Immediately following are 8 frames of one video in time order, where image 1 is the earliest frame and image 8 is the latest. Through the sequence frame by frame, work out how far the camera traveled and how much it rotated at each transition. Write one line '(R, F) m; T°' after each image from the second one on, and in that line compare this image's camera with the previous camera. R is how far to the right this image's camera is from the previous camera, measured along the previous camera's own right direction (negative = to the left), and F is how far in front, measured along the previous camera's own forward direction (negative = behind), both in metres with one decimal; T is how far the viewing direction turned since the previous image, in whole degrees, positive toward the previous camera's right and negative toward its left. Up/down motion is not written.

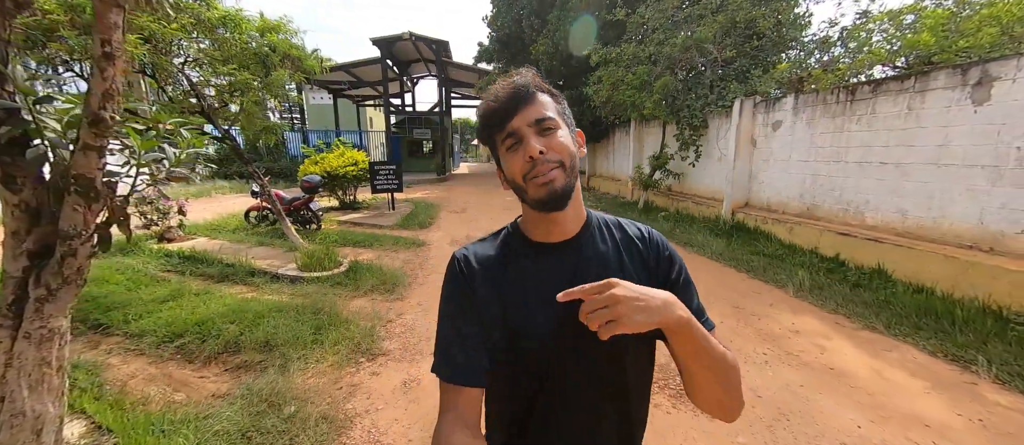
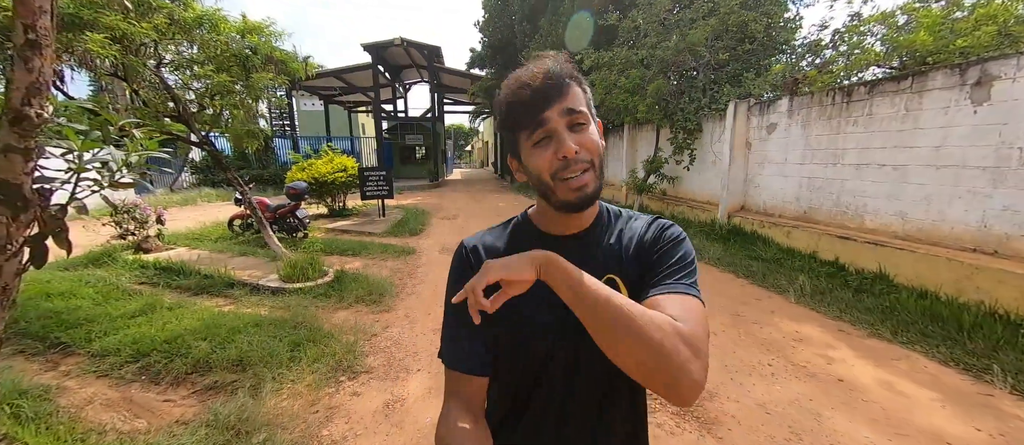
(0.0, +0.2) m; +1°
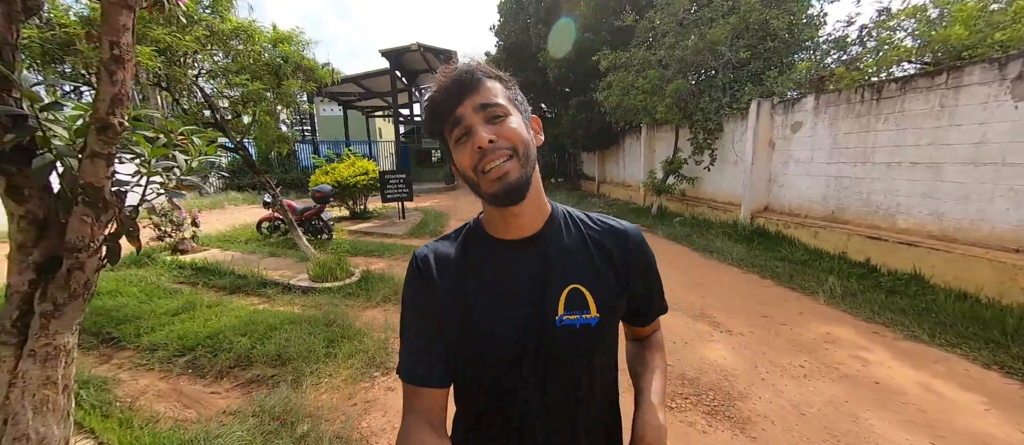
(-0.1, -0.1) m; -2°
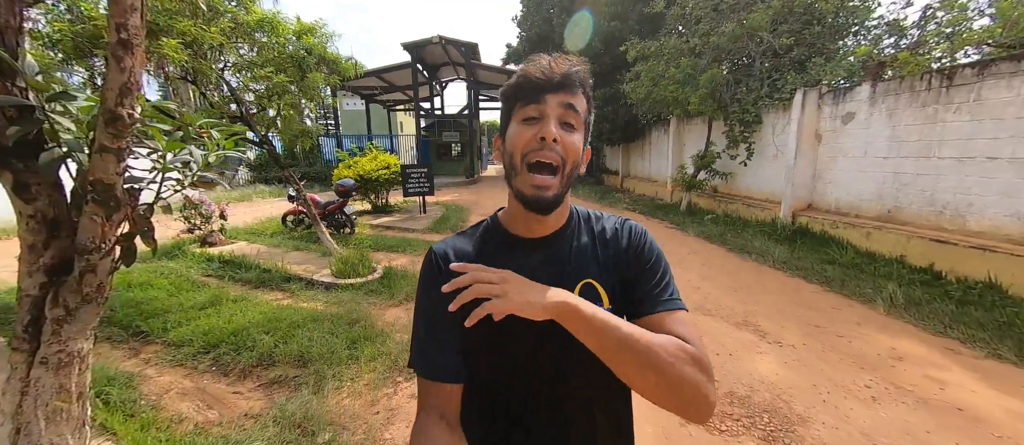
(-0.1, +0.2) m; -3°
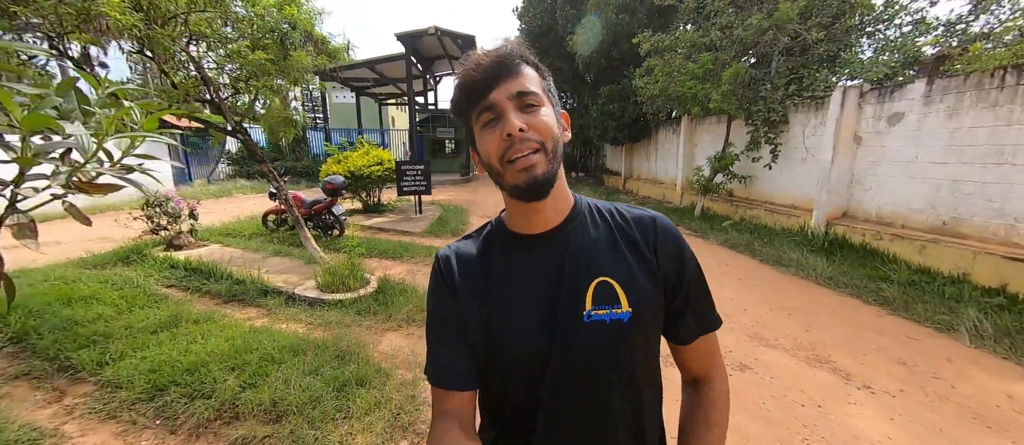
(-0.3, +0.6) m; +2°
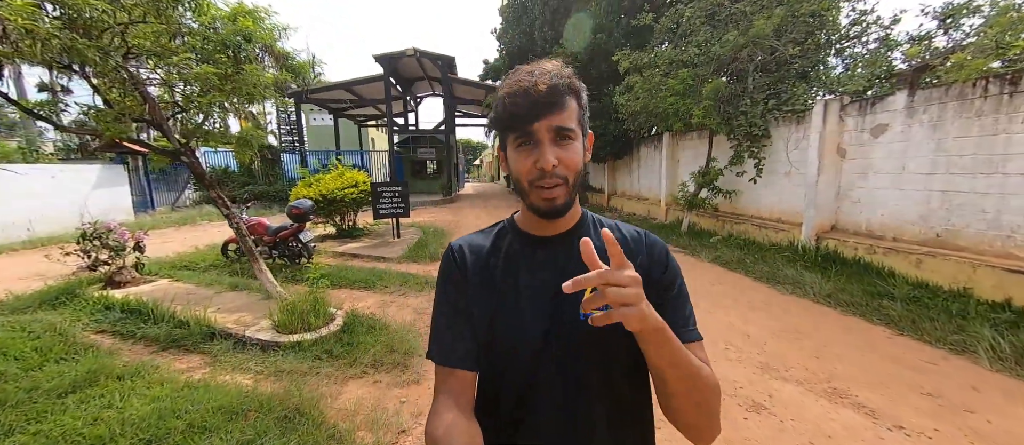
(0.0, +0.3) m; +3°
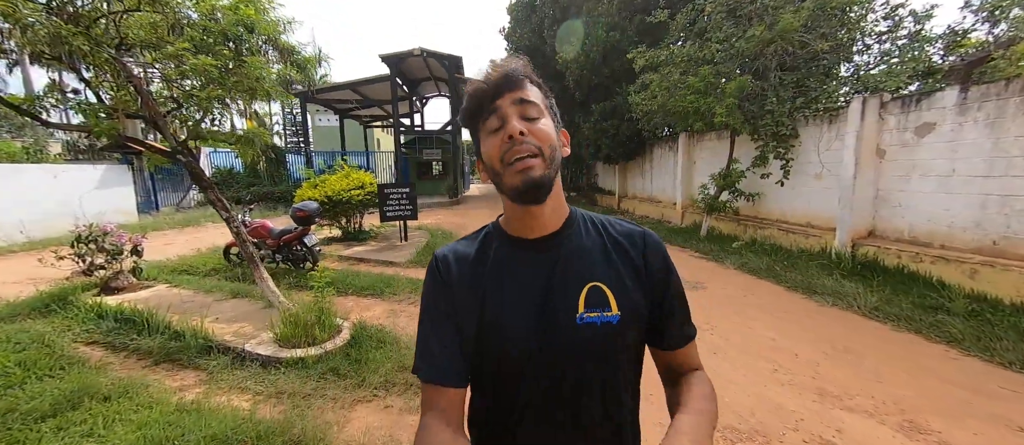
(-0.2, +0.3) m; -1°
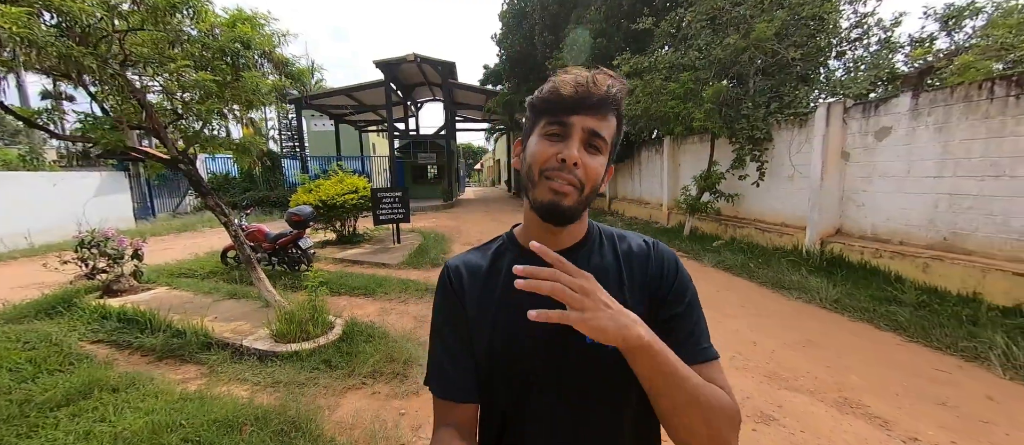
(+0.2, -0.2) m; 0°
